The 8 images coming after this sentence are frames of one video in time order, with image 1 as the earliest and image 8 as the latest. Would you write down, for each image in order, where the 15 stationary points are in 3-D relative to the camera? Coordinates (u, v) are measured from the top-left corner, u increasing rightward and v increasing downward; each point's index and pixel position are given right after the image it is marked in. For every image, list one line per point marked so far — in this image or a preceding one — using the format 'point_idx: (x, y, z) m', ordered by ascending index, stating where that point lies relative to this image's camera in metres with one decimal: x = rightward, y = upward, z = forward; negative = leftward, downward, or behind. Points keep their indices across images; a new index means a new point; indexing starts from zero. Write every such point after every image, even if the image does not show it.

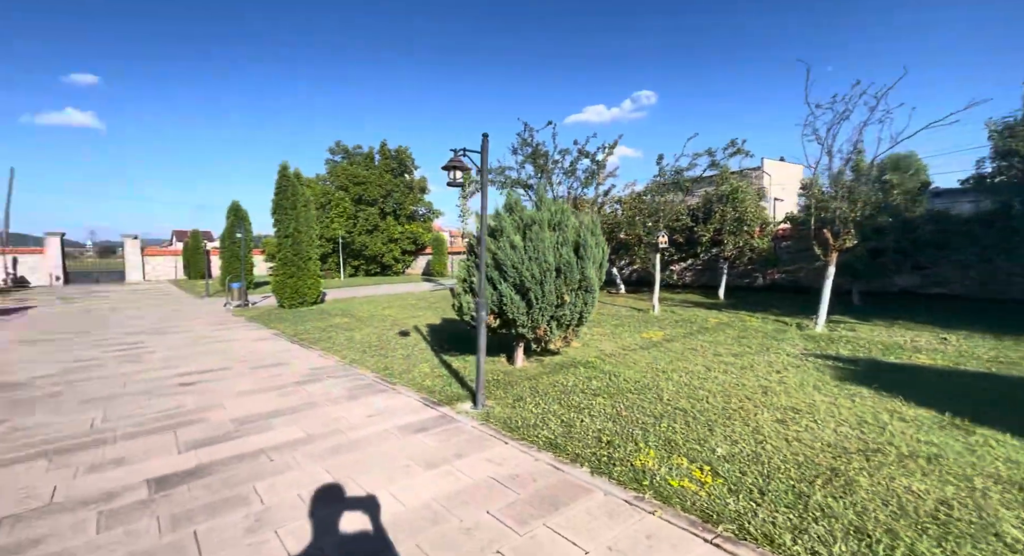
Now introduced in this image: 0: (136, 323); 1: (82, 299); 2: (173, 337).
0: (-6.5, -0.8, +9.1) m
1: (-12.9, -0.6, +15.8) m
2: (-4.2, -0.7, +6.6) m
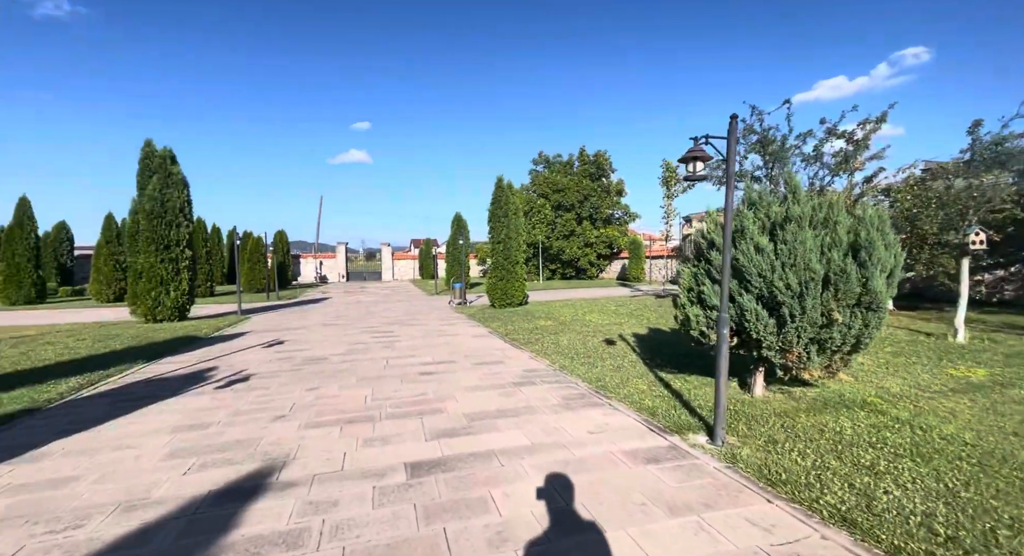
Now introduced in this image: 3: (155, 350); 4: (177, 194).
0: (-2.7, -0.8, +10.7) m
1: (-6.2, -0.7, +19.2) m
2: (-1.4, -0.8, +7.5) m
3: (-5.8, -1.2, +8.4) m
4: (-8.1, +2.1, +12.7) m
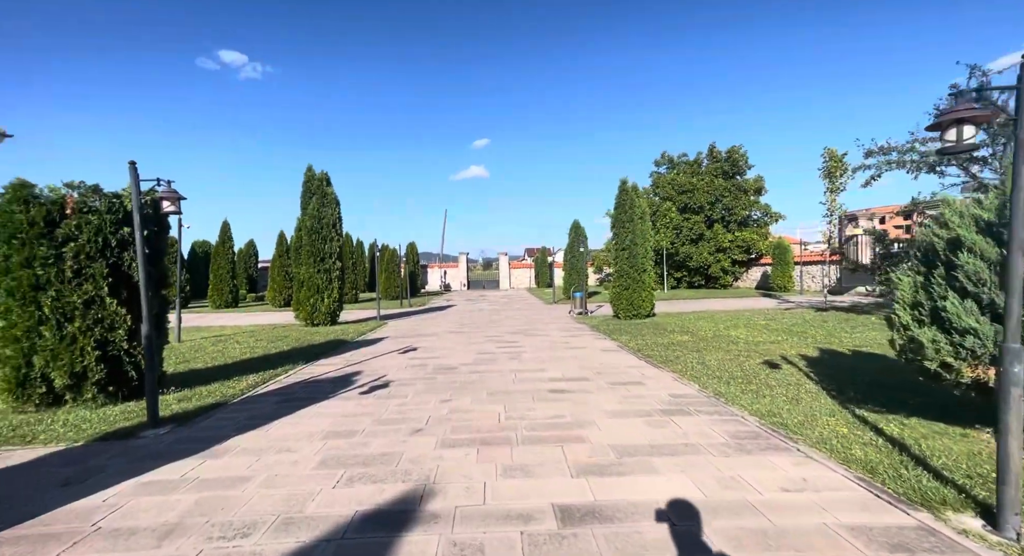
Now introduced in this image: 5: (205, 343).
0: (-0.1, -1.0, +10.7) m
1: (-1.6, -1.1, +19.8) m
2: (+0.4, -0.9, +7.3) m
3: (-3.6, -1.4, +9.1) m
4: (-5.0, +1.8, +13.9) m
5: (-6.1, -1.3, +10.2) m
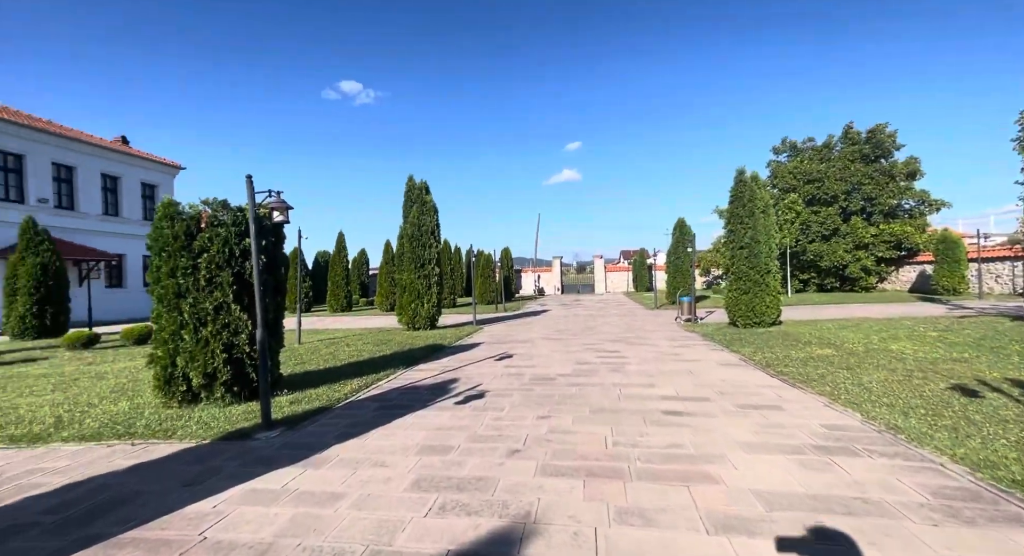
0: (+1.9, -1.1, +10.1) m
1: (+2.1, -1.2, +19.3) m
2: (+1.7, -1.0, +6.7) m
3: (-1.9, -1.5, +9.3) m
4: (-2.3, +1.7, +14.2) m
5: (-4.1, -1.4, +10.7) m
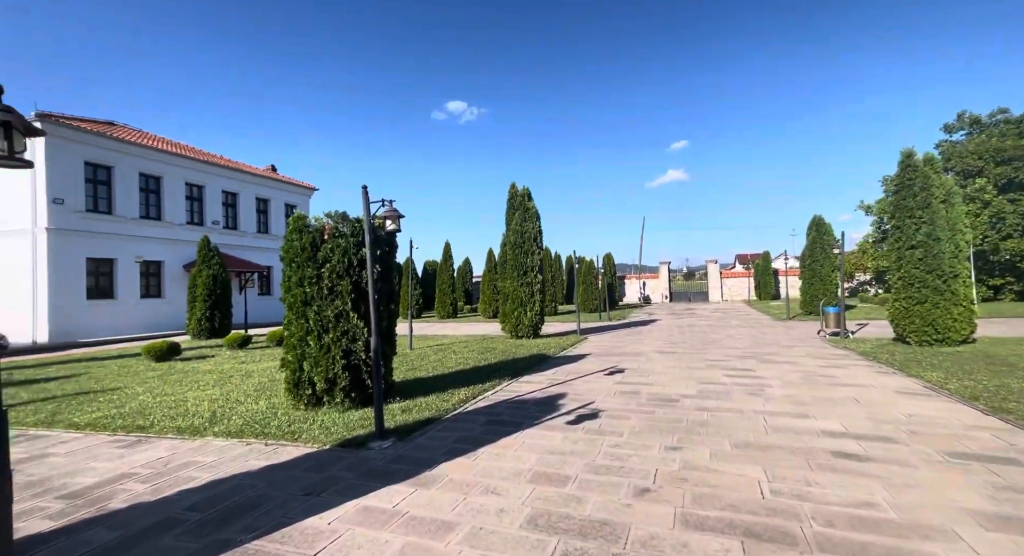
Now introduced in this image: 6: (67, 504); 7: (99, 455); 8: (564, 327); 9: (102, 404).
0: (+4.0, -1.2, +9.1) m
1: (+6.0, -1.5, +18.1) m
2: (+3.1, -1.0, +5.8) m
3: (+0.1, -1.7, +9.0) m
4: (+0.6, +1.4, +14.0) m
5: (-1.8, -1.6, +10.9) m
6: (-3.6, -1.8, +4.1) m
7: (-4.3, -1.9, +5.4) m
8: (+1.8, -1.7, +17.1) m
9: (-6.7, -1.9, +8.2) m
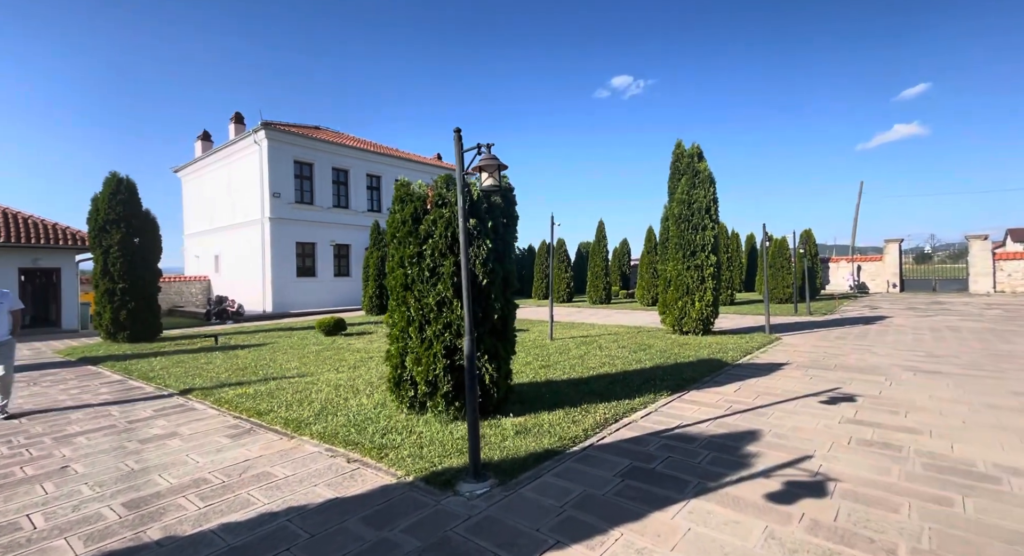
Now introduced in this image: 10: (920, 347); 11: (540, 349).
0: (+6.1, -1.0, +5.8) m
1: (+10.9, -1.0, +13.7) m
2: (+4.2, -0.9, +2.9) m
3: (+2.4, -1.4, +6.9) m
4: (+4.5, +1.9, +11.4) m
5: (+1.2, -1.3, +9.3) m
6: (-2.7, -1.6, +3.5) m
7: (-3.0, -1.6, +4.9) m
8: (+6.6, -1.2, +14.0) m
9: (-4.4, -1.6, +8.3) m
10: (+8.0, -1.1, +10.0) m
11: (+0.5, -1.3, +8.9) m
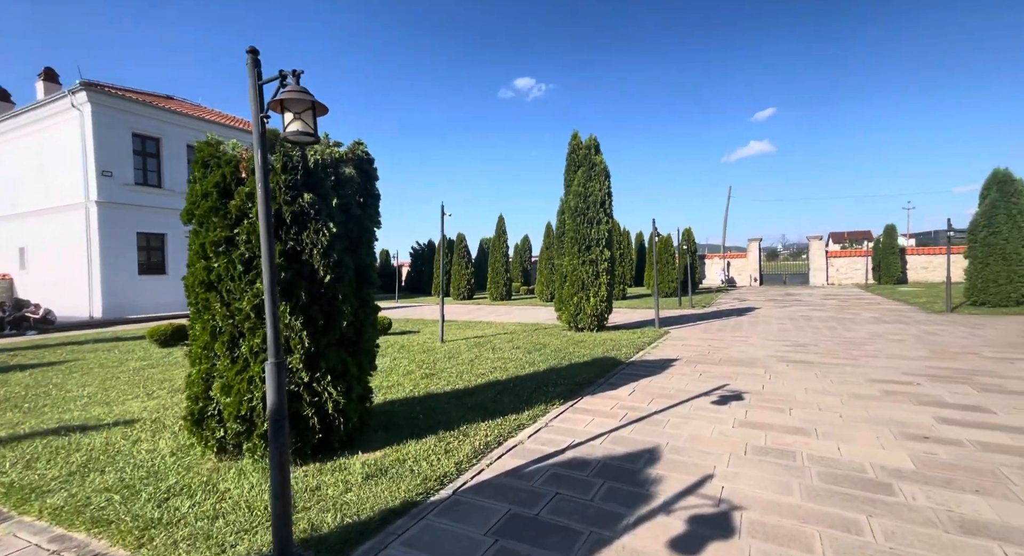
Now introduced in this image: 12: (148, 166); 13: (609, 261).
0: (+4.7, -0.9, +6.0) m
1: (+7.7, -0.8, +14.7) m
2: (+3.4, -0.9, +2.8) m
3: (+0.8, -1.3, +6.4) m
4: (+1.9, +2.0, +11.2) m
5: (-0.9, -1.2, +8.5) m
6: (-3.5, -1.7, +2.0) m
7: (-4.0, -1.6, +3.3) m
8: (+3.4, -1.1, +14.2) m
9: (-6.1, -1.6, +6.4) m
10: (+5.7, -1.0, +10.5) m
11: (-1.4, -1.2, +8.0) m
12: (-14.5, +4.4, +20.0) m
13: (+2.1, +0.4, +11.1) m
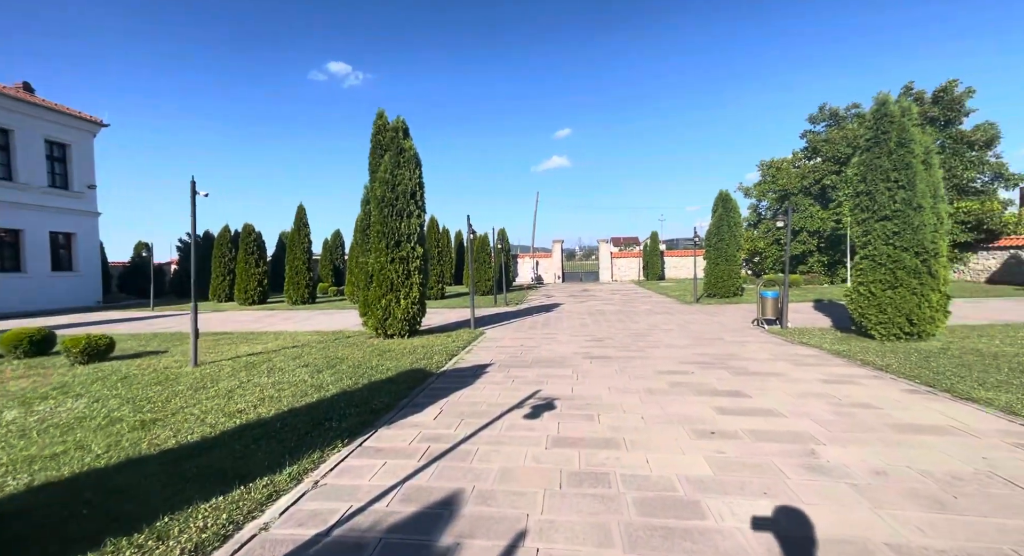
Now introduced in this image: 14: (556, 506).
0: (+2.3, -1.0, +6.2) m
1: (+2.1, -0.8, +15.4) m
2: (+2.2, -0.9, +2.7) m
3: (-1.5, -1.4, +5.2) m
4: (-2.1, +2.0, +10.1) m
5: (-3.8, -1.2, +6.6) m
6: (-4.0, -1.7, -0.4) m
7: (-5.0, -1.7, +0.6) m
8: (-1.7, -1.1, +13.4) m
9: (-8.0, -1.6, +2.8) m
10: (+1.7, -1.0, +10.7) m
11: (-4.1, -1.2, +5.9) m
12: (-20.5, +4.4, +12.6) m
13: (-1.9, +0.4, +10.0) m
14: (+0.3, -1.2, +3.2) m
